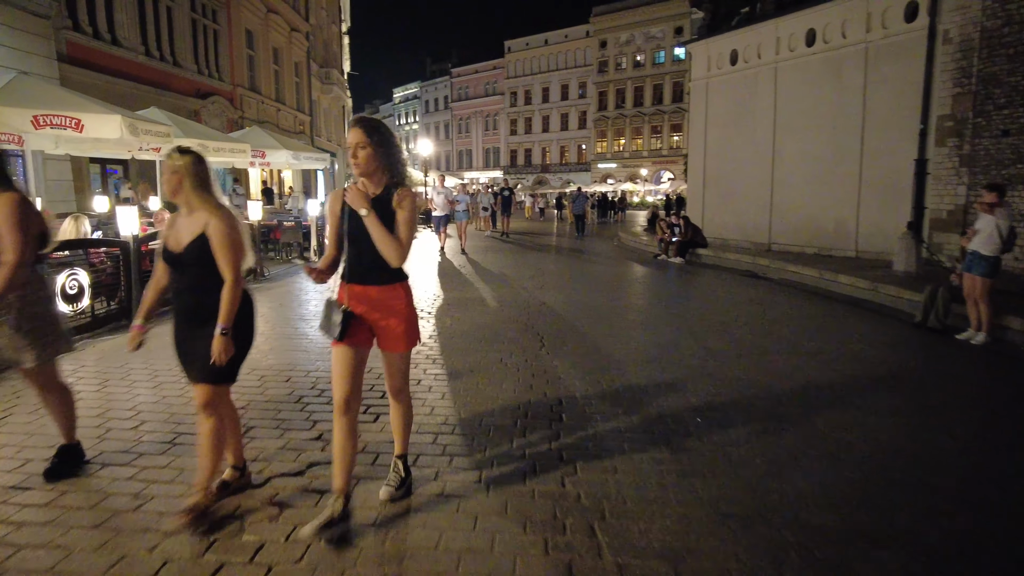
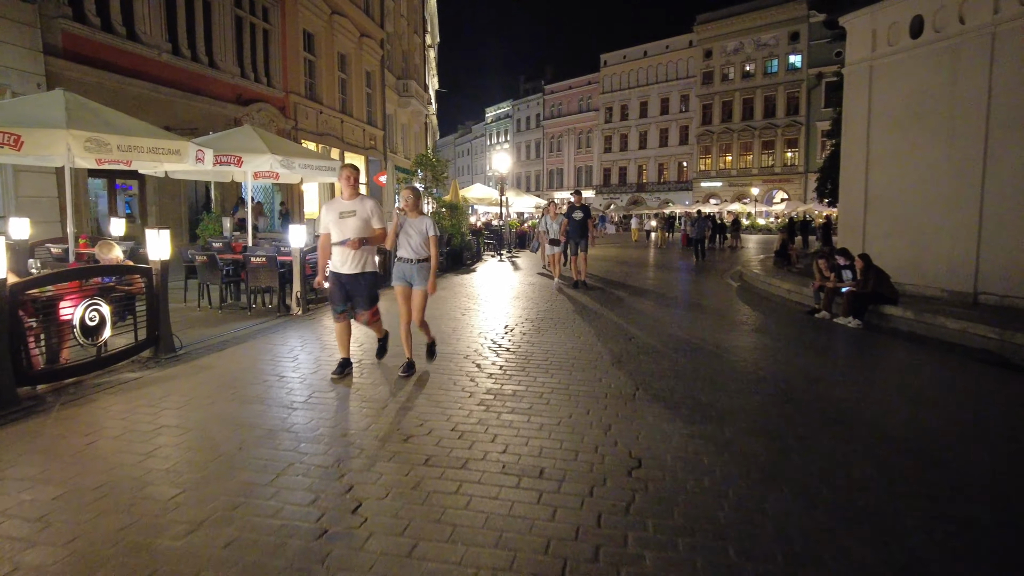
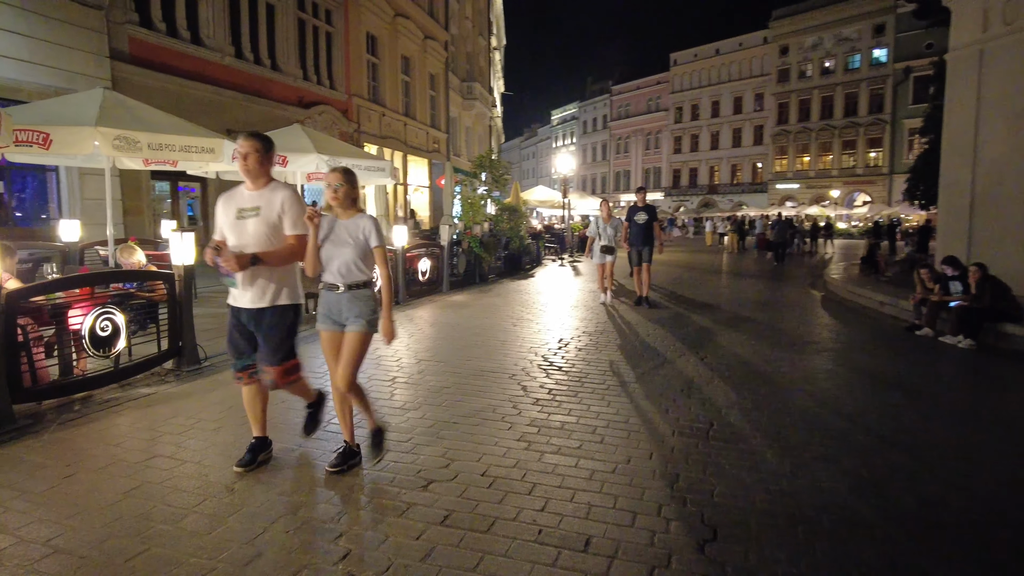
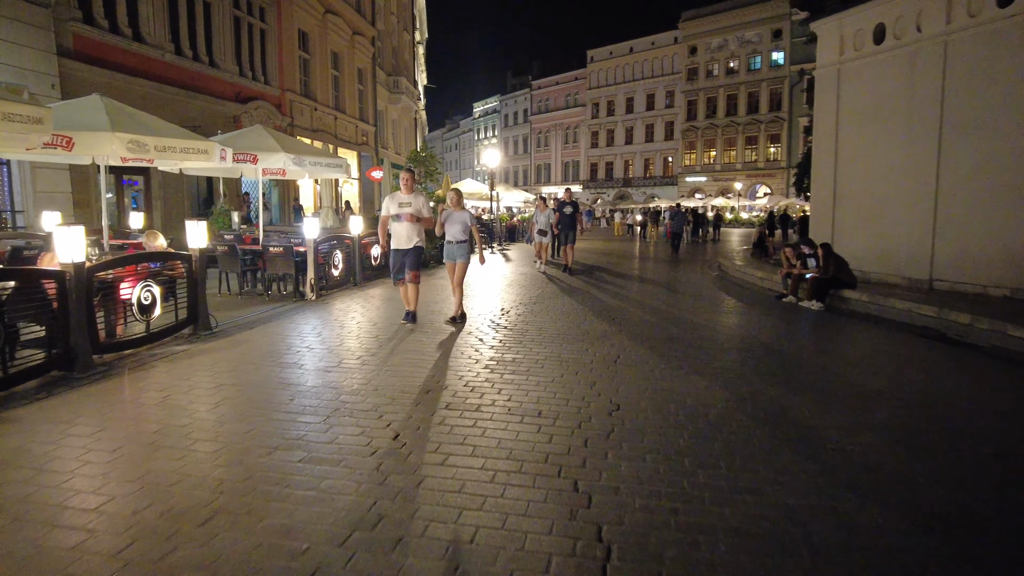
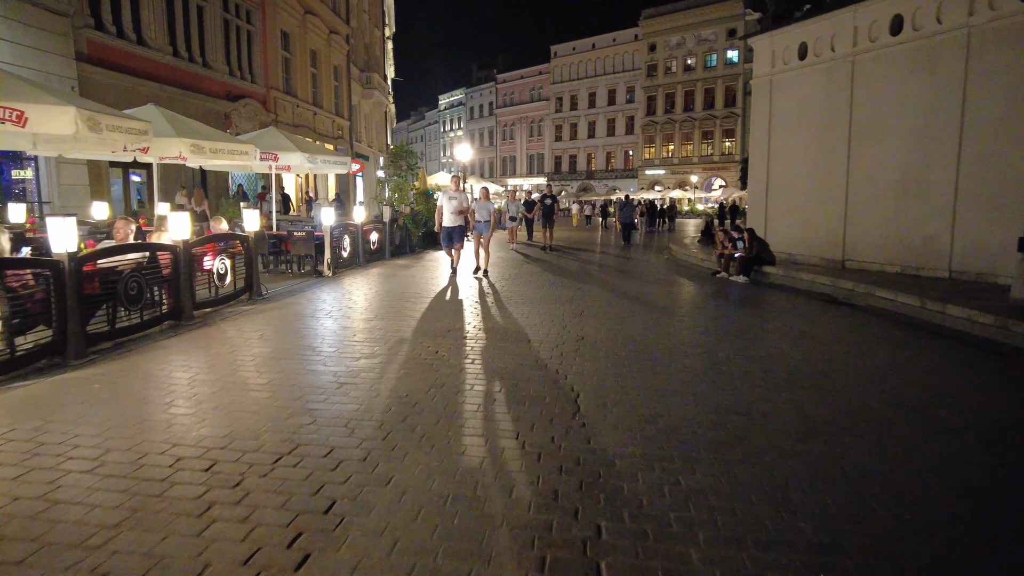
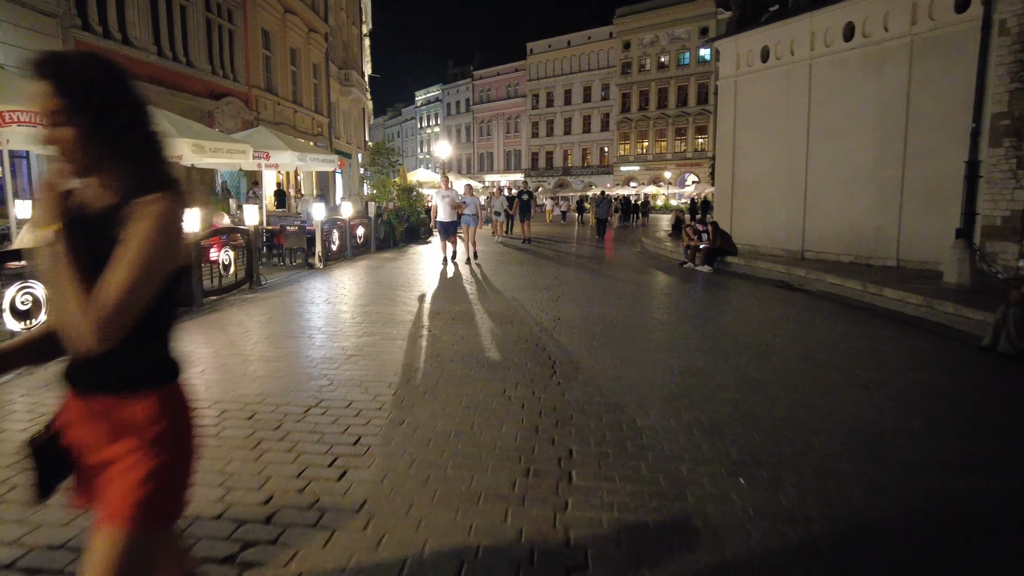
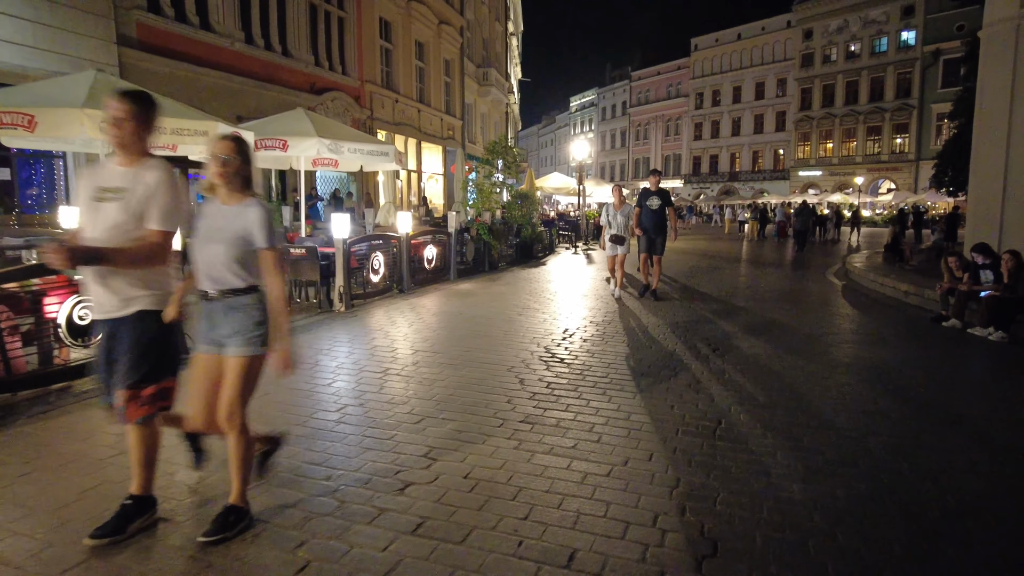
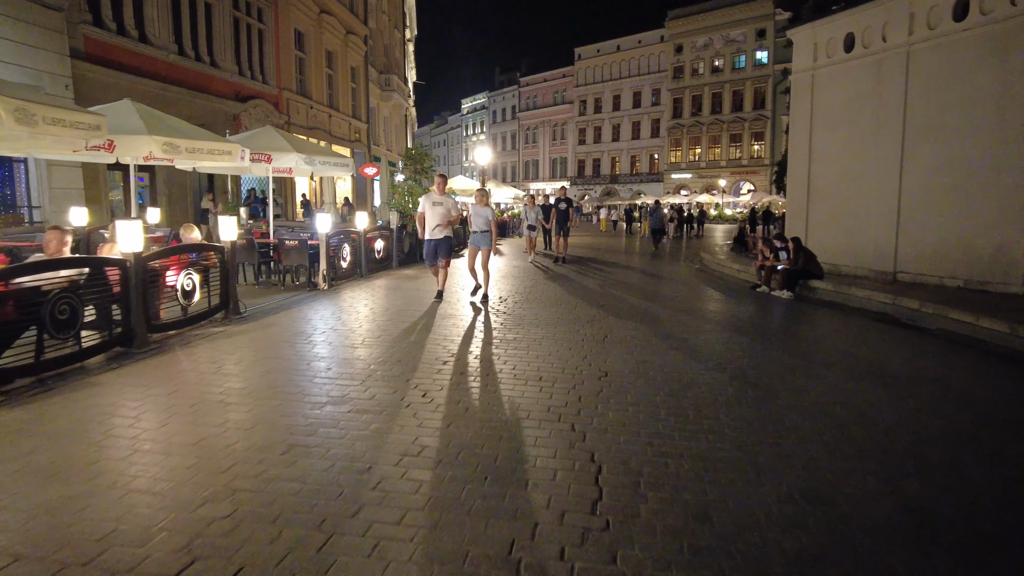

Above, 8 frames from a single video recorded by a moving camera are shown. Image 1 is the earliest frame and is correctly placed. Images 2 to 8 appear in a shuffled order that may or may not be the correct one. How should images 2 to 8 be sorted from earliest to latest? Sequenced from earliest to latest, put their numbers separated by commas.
6, 5, 8, 4, 2, 3, 7
